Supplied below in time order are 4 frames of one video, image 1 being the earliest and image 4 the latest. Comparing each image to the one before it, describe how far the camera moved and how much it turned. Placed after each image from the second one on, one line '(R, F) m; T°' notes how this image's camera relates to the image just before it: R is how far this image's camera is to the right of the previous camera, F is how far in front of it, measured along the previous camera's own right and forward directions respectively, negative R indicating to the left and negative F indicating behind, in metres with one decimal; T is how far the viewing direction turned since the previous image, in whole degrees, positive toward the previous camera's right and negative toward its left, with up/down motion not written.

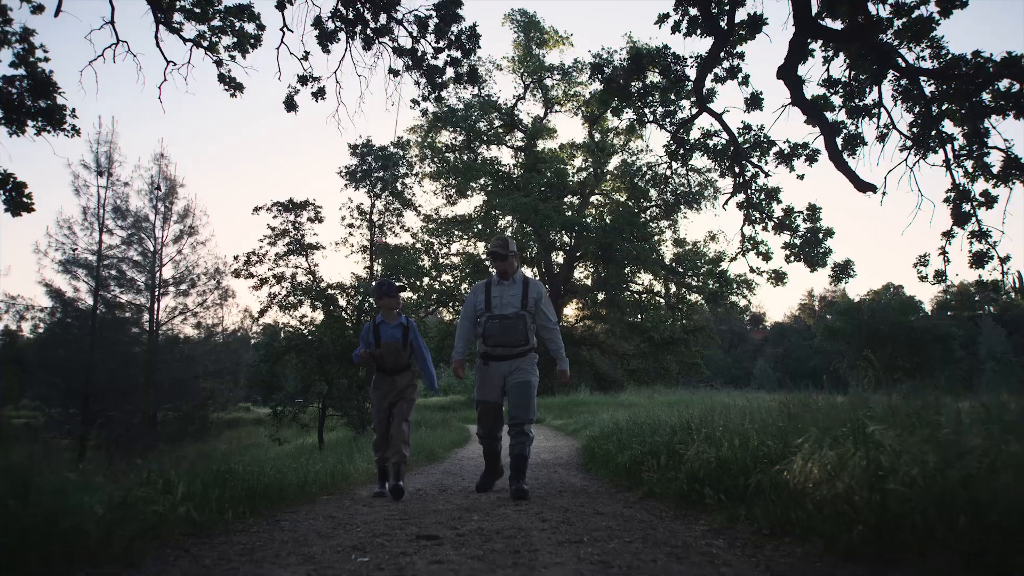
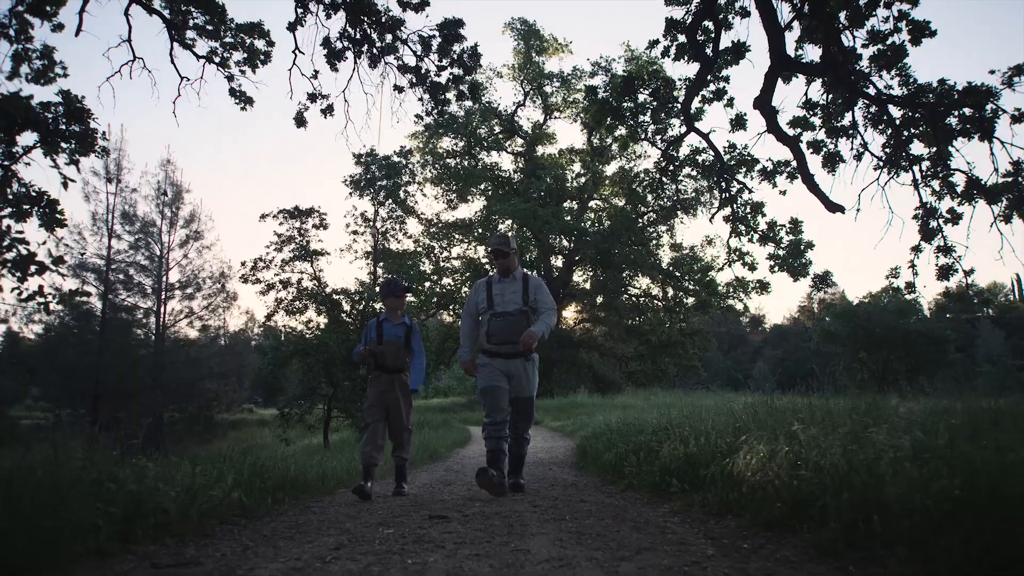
(0.0, -0.5) m; 0°
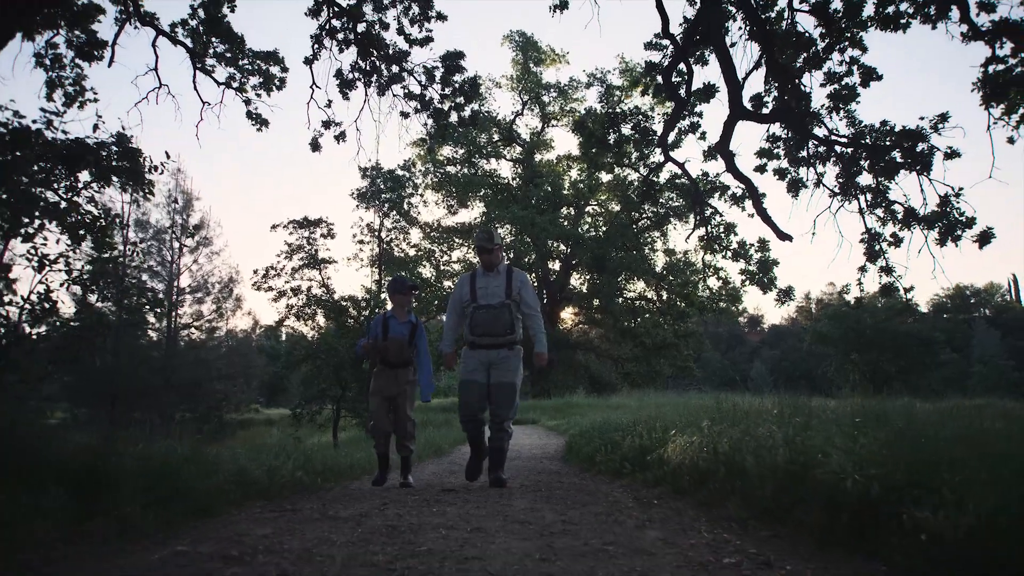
(0.0, -1.0) m; 0°
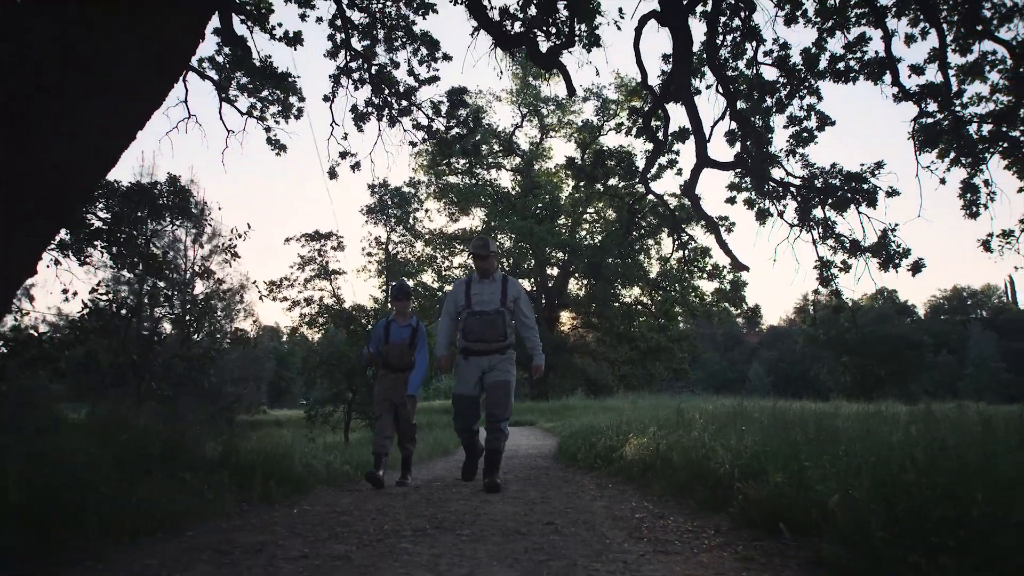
(0.0, -1.2) m; 0°
